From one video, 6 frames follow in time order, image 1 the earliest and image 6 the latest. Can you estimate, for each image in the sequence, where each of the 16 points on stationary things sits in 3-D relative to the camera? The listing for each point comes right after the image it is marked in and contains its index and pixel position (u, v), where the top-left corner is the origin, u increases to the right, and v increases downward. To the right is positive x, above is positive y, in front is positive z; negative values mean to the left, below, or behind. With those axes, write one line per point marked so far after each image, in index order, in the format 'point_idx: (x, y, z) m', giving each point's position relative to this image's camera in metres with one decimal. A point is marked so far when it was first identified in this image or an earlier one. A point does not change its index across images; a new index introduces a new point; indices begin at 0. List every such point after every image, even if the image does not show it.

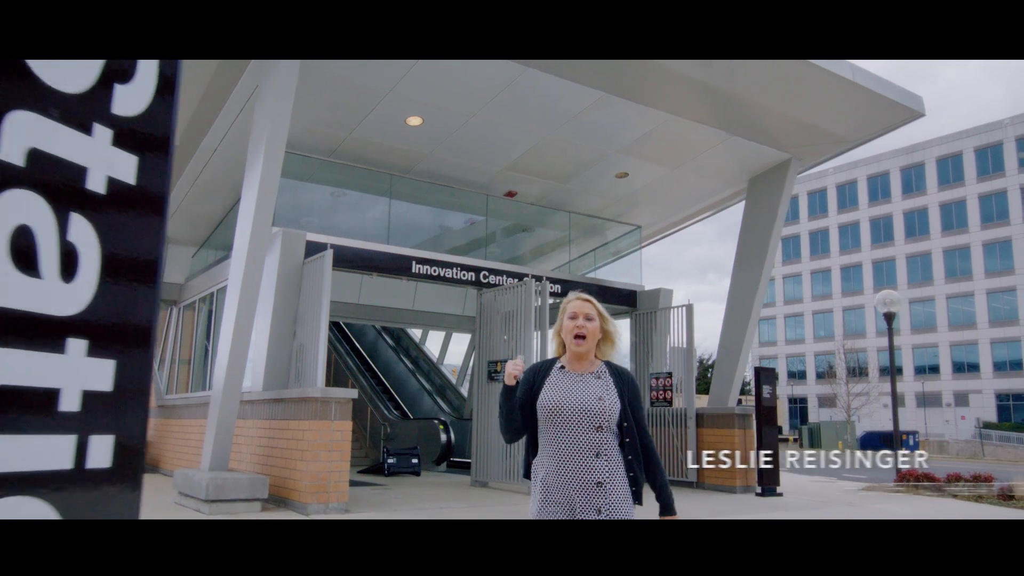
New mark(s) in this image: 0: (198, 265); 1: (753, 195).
0: (-5.6, +0.4, +13.9) m
1: (+3.8, +1.4, +12.1) m
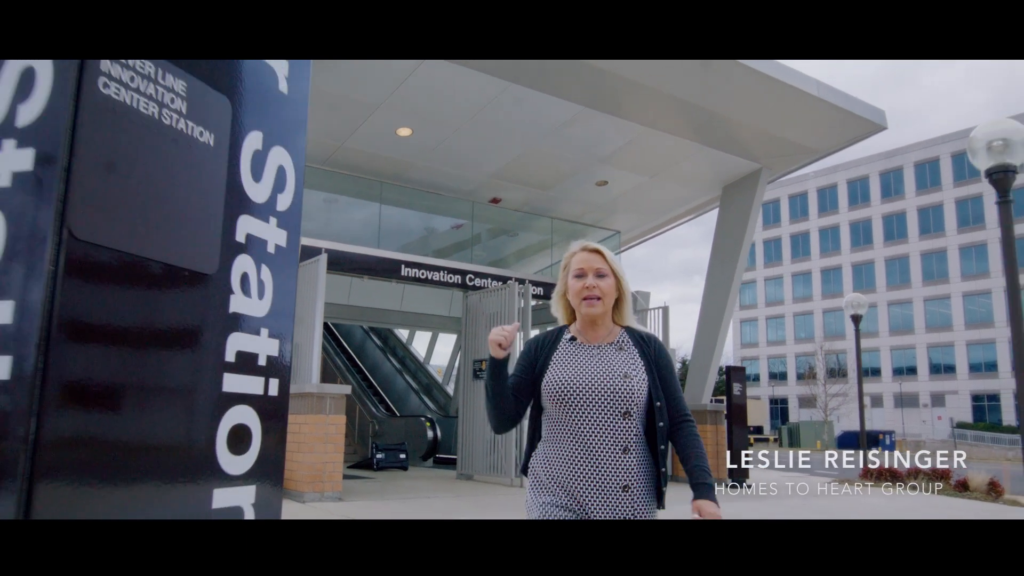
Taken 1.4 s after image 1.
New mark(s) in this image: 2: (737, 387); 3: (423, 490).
0: (-5.8, +0.3, +14.3) m
1: (+3.6, +1.4, +12.7) m
2: (+3.4, -1.5, +11.6) m
3: (-1.2, -2.7, +10.1) m
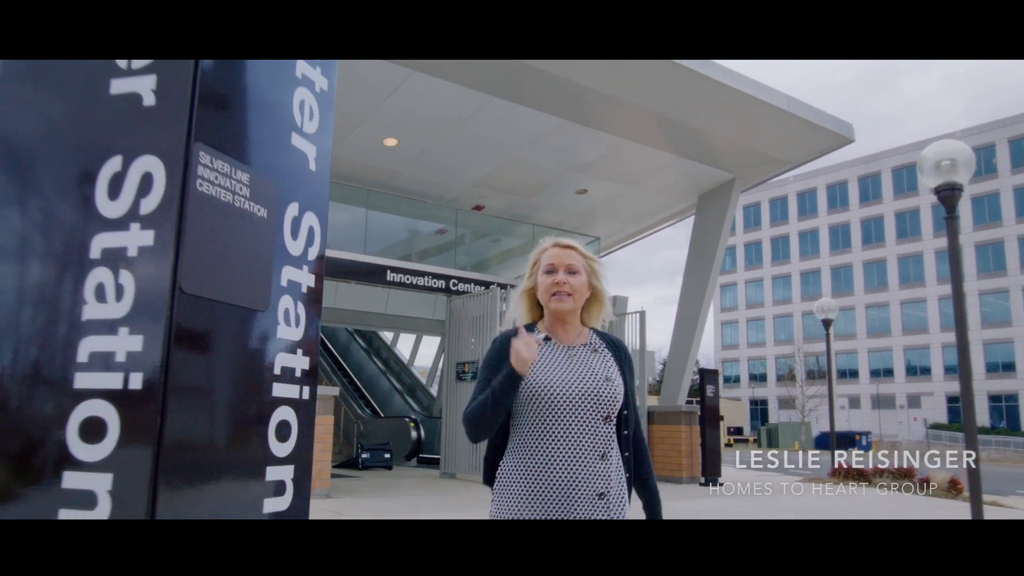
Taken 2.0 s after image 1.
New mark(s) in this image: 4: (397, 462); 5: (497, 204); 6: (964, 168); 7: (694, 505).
0: (-6.2, +0.3, +14.5) m
1: (+3.3, +1.3, +13.1) m
2: (+3.1, -1.6, +12.0) m
3: (-1.4, -2.8, +10.4) m
4: (-2.2, -3.3, +14.3) m
5: (-0.3, +1.5, +13.5) m
6: (+3.9, +1.0, +6.5) m
7: (+2.2, -2.6, +9.2) m
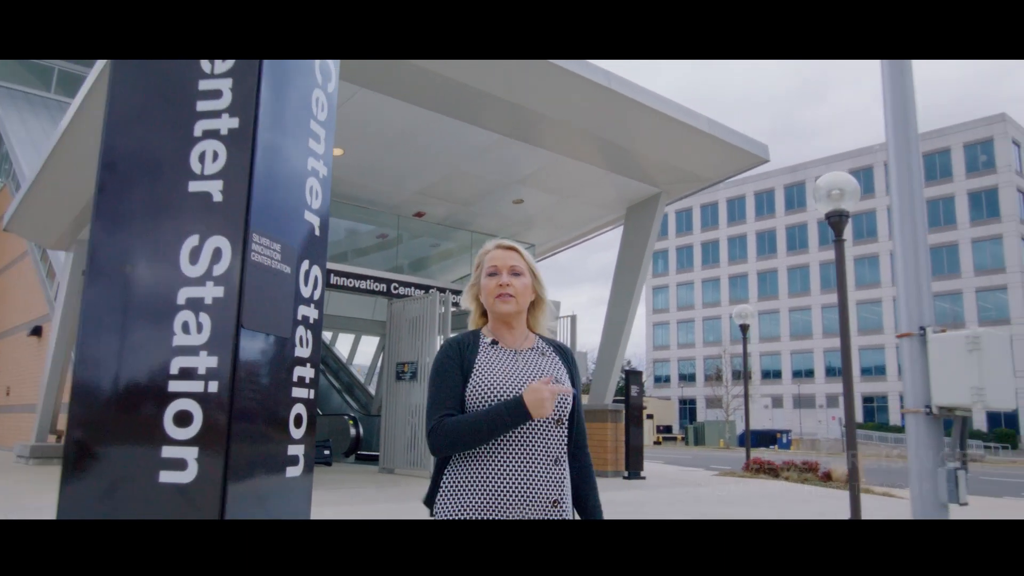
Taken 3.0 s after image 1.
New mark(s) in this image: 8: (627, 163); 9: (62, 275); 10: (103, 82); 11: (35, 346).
0: (-7.4, +0.3, +14.6) m
1: (+2.2, +1.2, +14.0) m
2: (+2.1, -1.7, +12.9) m
3: (-2.4, -2.8, +10.9) m
4: (-3.4, -3.3, +14.7) m
5: (-1.4, +1.4, +14.1) m
6: (+3.3, +0.9, +7.5) m
7: (+1.4, -2.7, +10.0) m
8: (+1.8, +2.0, +12.0) m
9: (-8.7, +0.2, +14.8) m
10: (-4.9, +2.4, +9.0) m
11: (-10.8, -1.3, +17.2) m
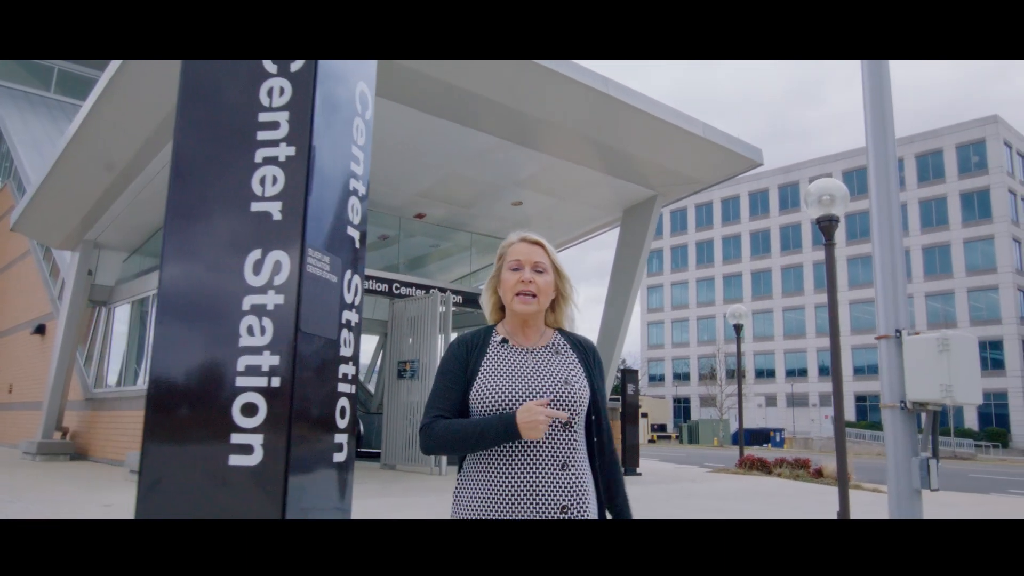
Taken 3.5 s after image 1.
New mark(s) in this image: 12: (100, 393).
0: (-7.4, +0.3, +14.8) m
1: (+2.2, +1.2, +14.2) m
2: (+2.1, -1.7, +13.1) m
3: (-2.4, -2.8, +11.2) m
4: (-3.5, -3.3, +14.9) m
5: (-1.4, +1.4, +14.3) m
6: (+3.4, +0.9, +7.8) m
7: (+1.4, -2.8, +10.3) m
8: (+1.8, +2.0, +12.3) m
9: (-8.8, +0.3, +15.0) m
10: (-4.8, +2.4, +9.2) m
11: (-10.9, -1.3, +17.4) m
12: (-7.6, -1.9, +14.0) m
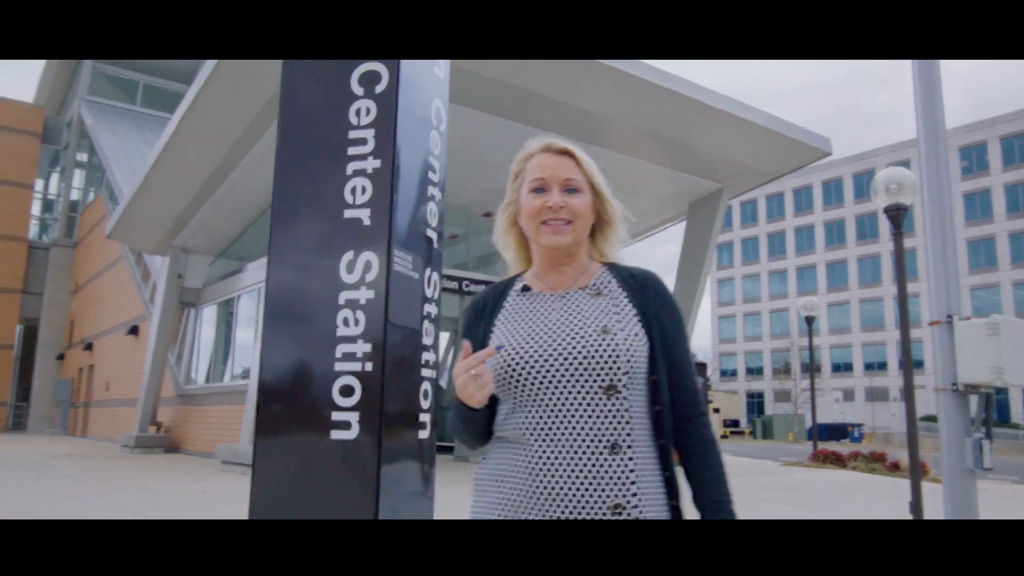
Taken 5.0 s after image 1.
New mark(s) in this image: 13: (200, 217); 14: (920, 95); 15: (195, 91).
0: (-6.1, +0.3, +15.6) m
1: (+3.4, +1.3, +14.2) m
2: (+3.2, -1.6, +13.1) m
3: (-1.3, -2.8, +11.6) m
4: (-2.1, -3.3, +15.4) m
5: (-0.2, +1.5, +14.6) m
6: (+4.0, +1.0, +7.7) m
7: (+2.3, -2.7, +10.3) m
8: (+2.9, +2.1, +12.3) m
9: (-7.4, +0.2, +15.9) m
10: (-4.1, +2.4, +9.8) m
11: (-9.3, -1.4, +18.5) m
12: (-6.3, -2.0, +14.8) m
13: (-5.9, +1.3, +14.2) m
14: (+2.5, +1.2, +4.5) m
15: (-4.0, +2.5, +9.6) m
